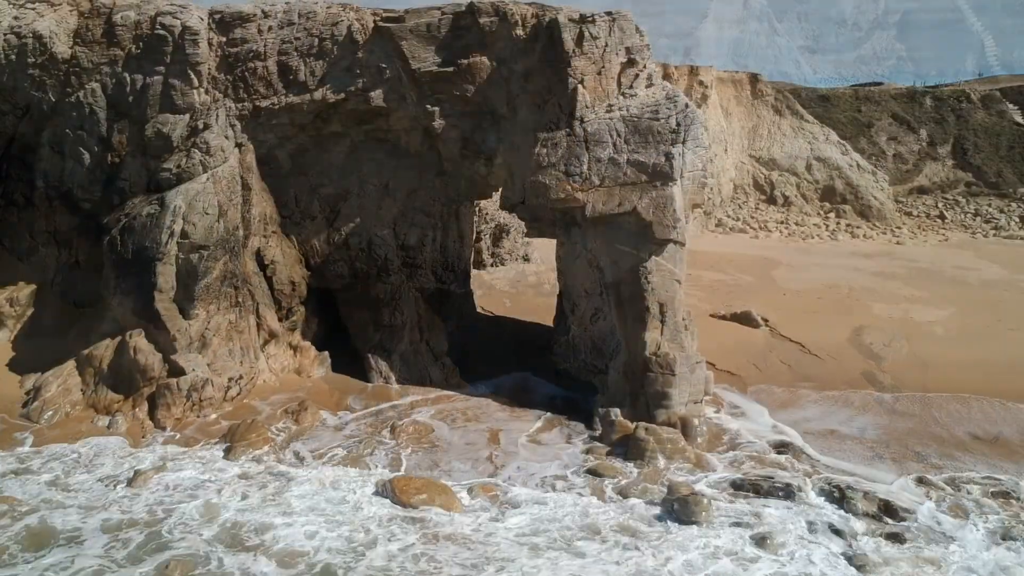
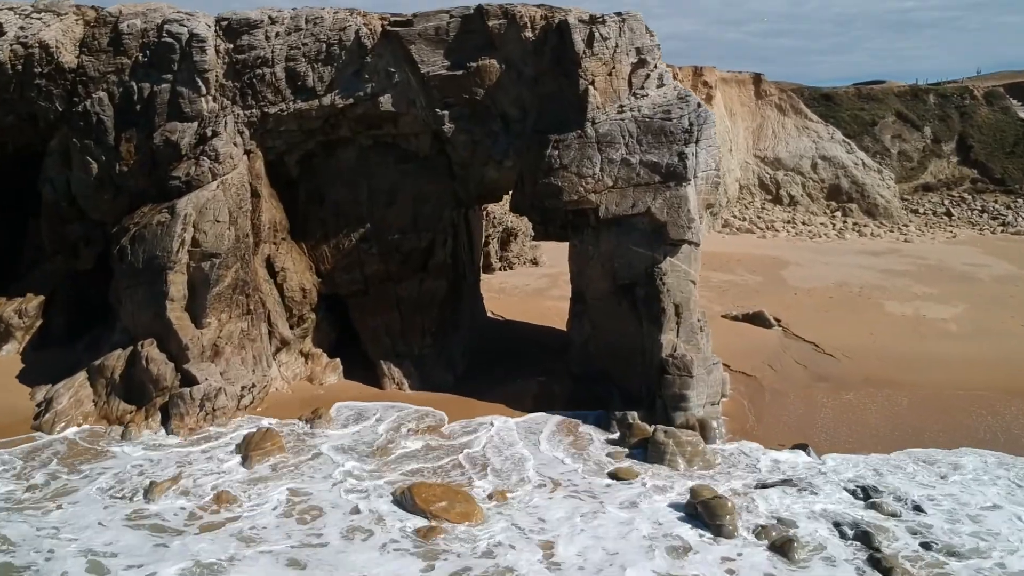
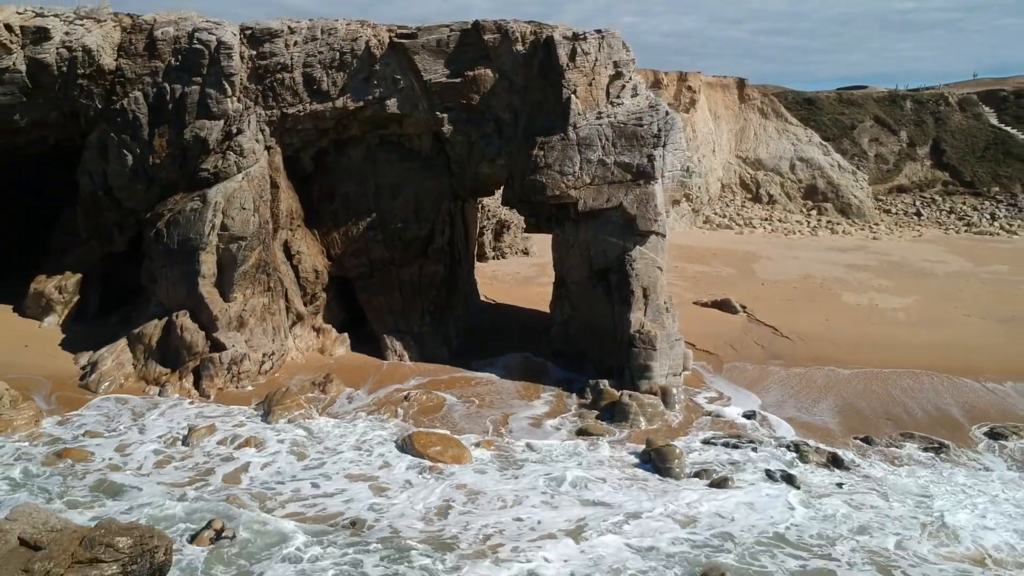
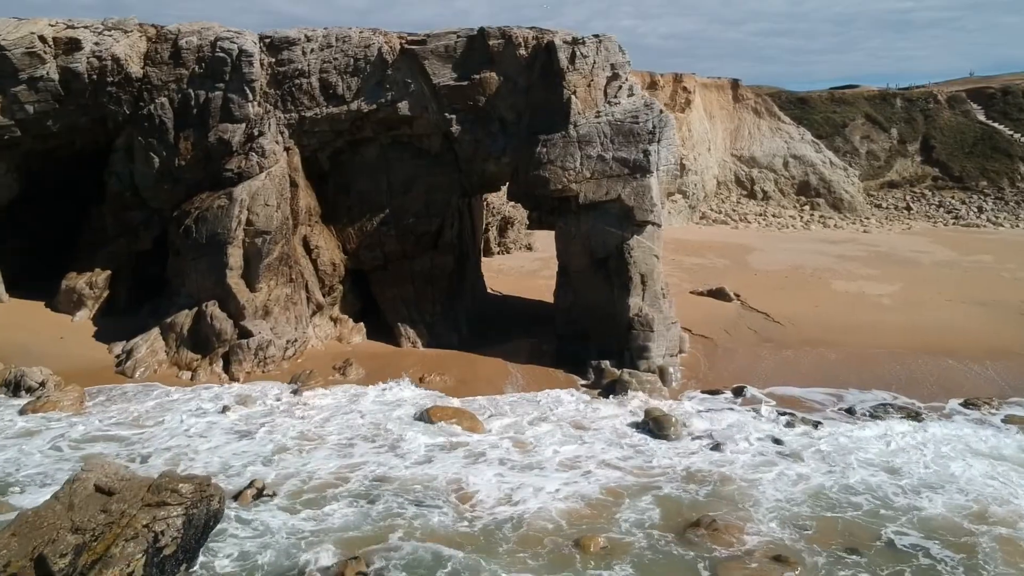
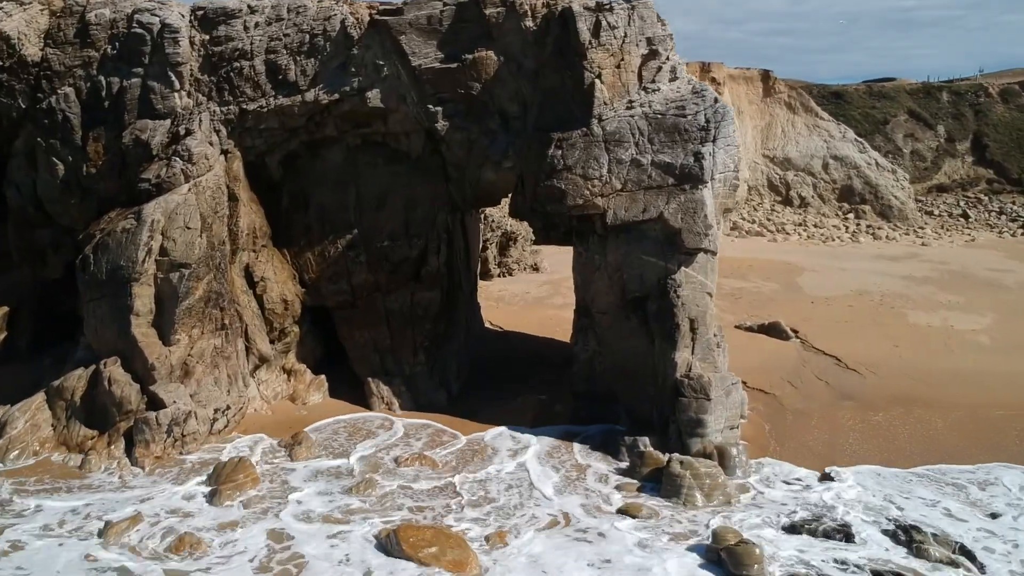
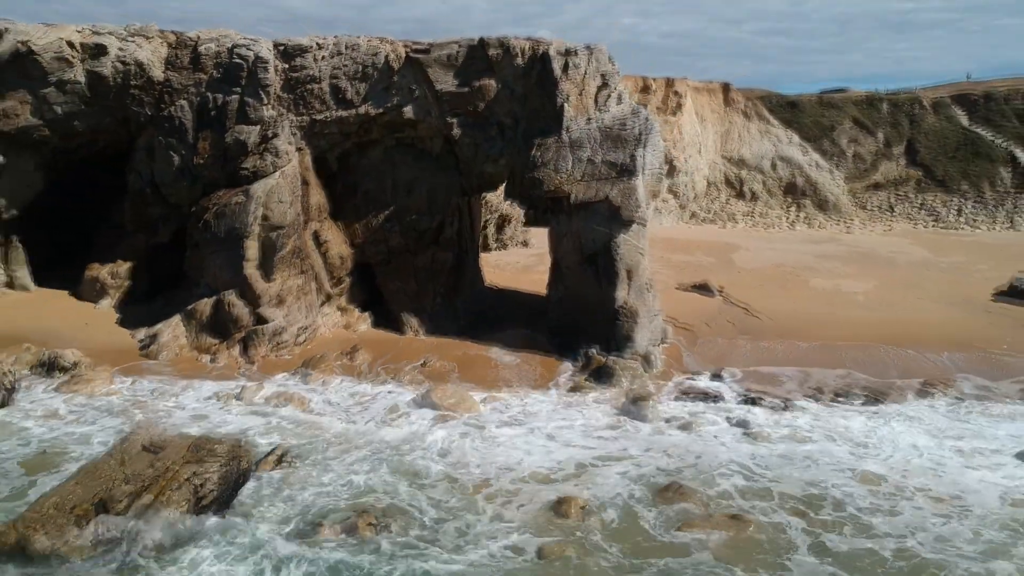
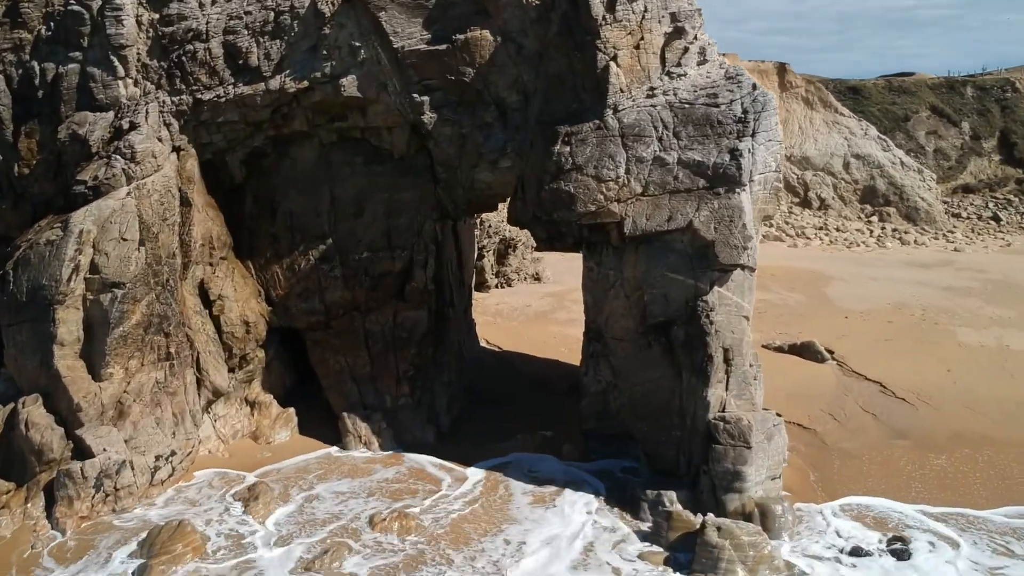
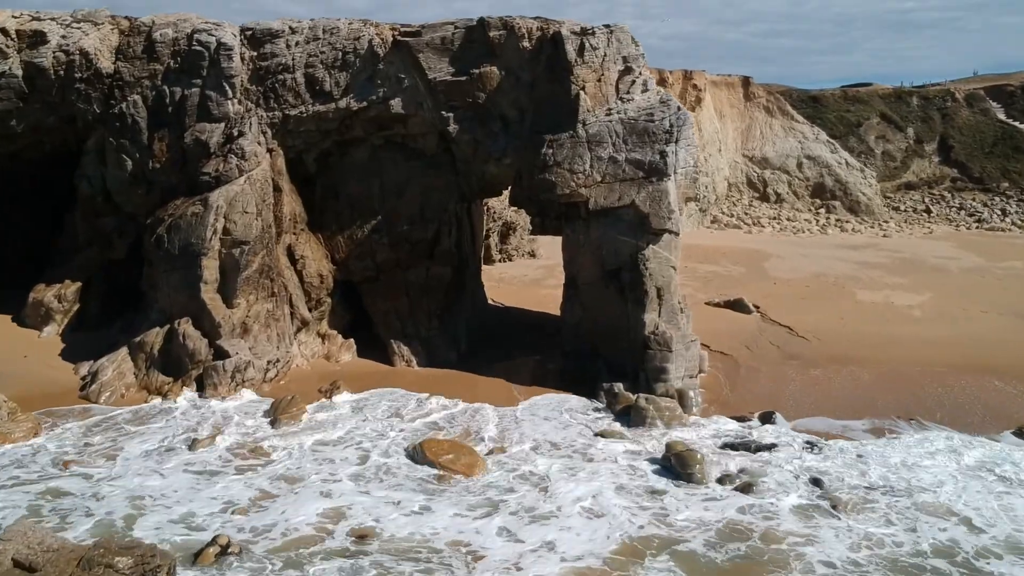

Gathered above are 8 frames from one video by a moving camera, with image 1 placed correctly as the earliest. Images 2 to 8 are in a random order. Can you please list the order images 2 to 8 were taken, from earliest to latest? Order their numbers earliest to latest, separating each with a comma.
3, 6, 4, 8, 2, 5, 7
